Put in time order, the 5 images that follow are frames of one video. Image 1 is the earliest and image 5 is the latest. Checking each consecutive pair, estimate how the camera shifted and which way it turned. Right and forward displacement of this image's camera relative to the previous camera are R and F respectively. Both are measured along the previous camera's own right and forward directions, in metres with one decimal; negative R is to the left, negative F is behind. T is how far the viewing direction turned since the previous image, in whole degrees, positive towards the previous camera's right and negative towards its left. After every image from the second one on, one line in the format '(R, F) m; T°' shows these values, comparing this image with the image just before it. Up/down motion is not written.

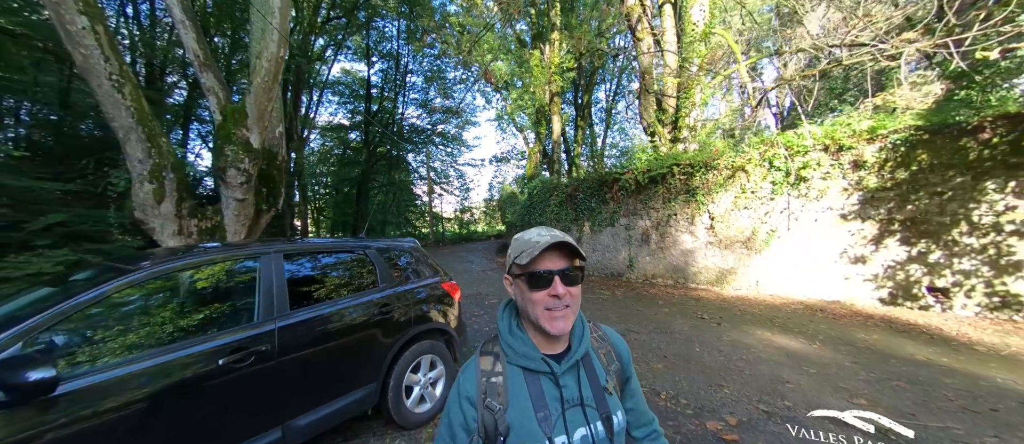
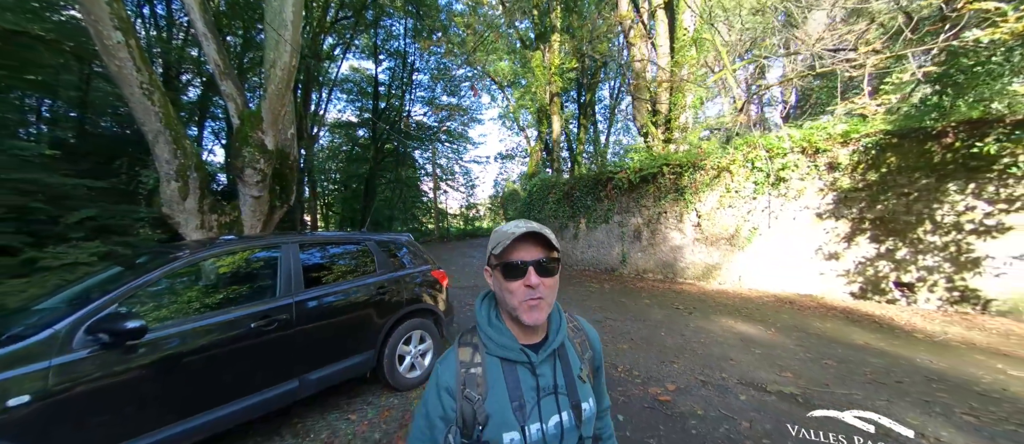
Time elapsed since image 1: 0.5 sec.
(+0.3, -0.5) m; -1°
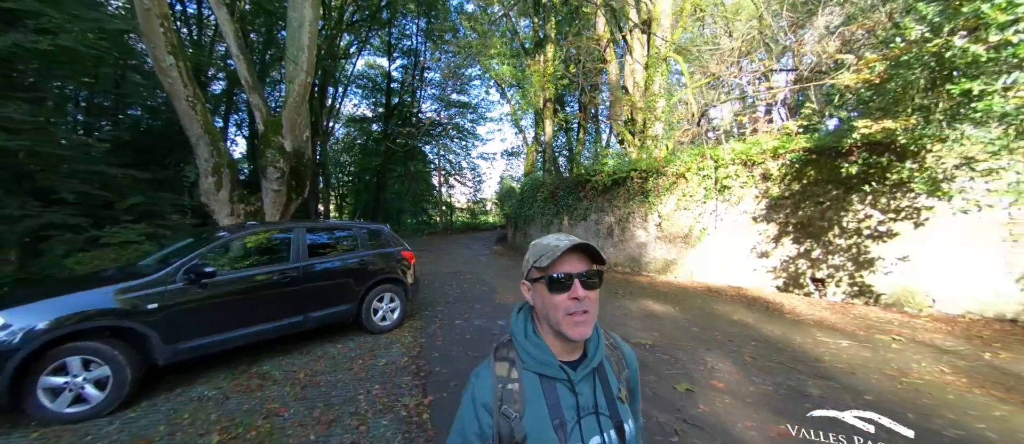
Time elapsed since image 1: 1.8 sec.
(+0.8, -1.1) m; -2°
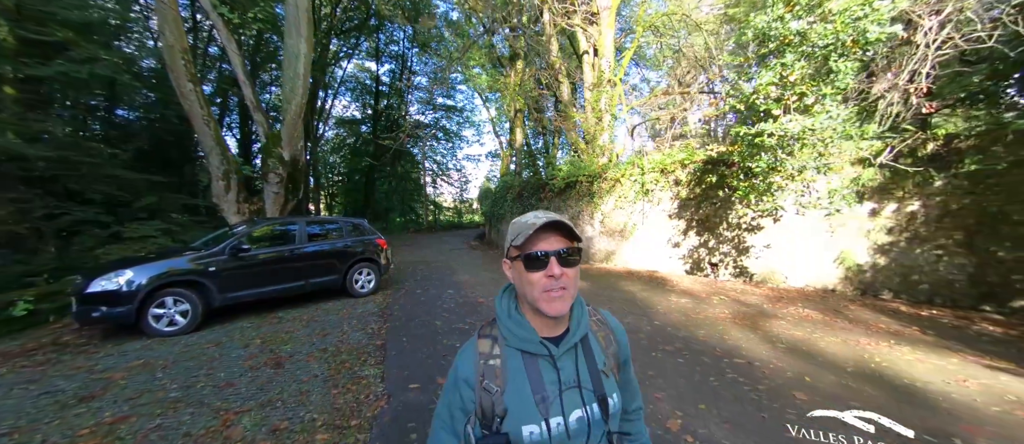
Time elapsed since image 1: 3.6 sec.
(+0.8, -1.7) m; +1°
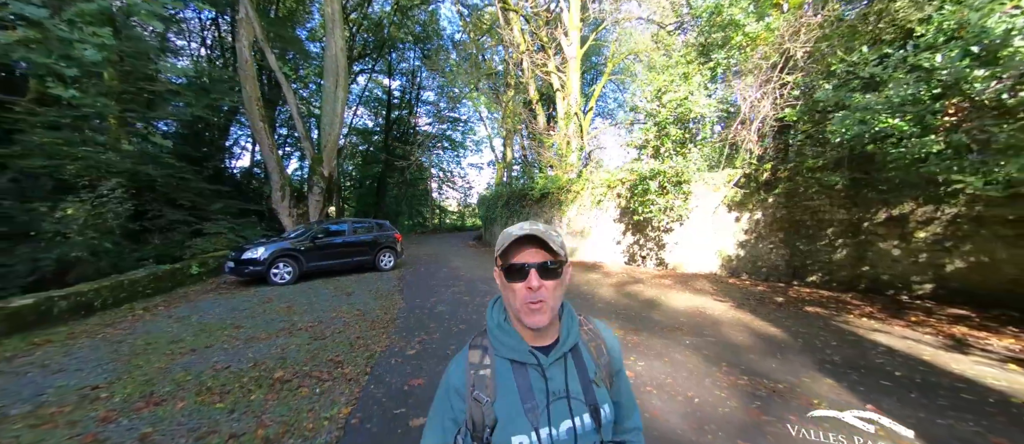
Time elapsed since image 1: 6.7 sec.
(+0.9, -2.9) m; -1°
